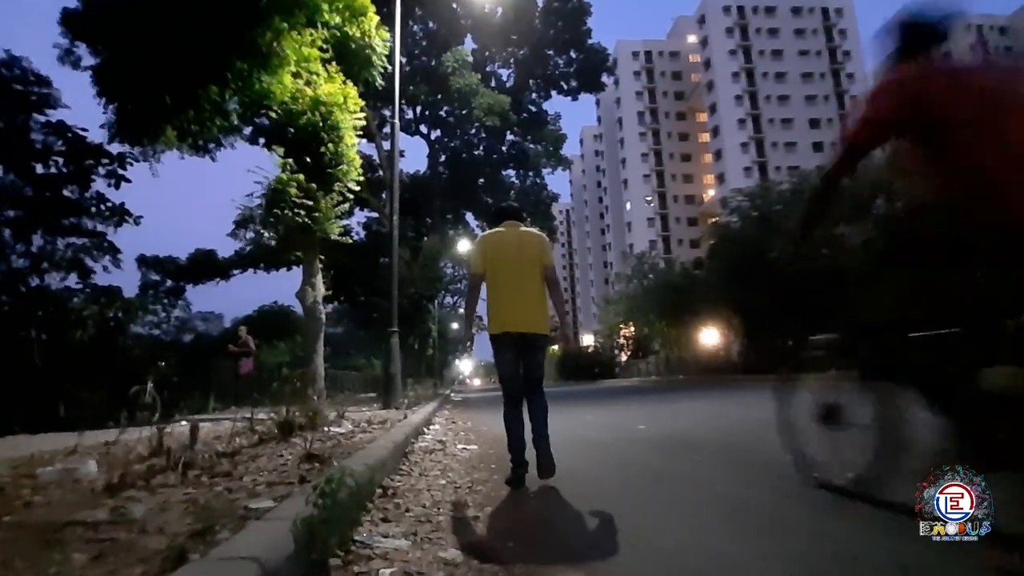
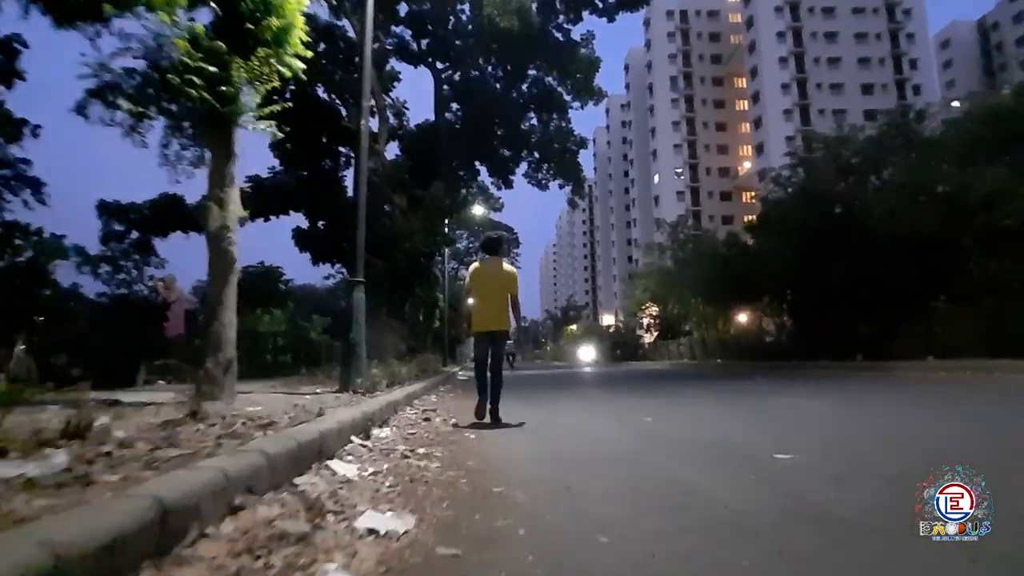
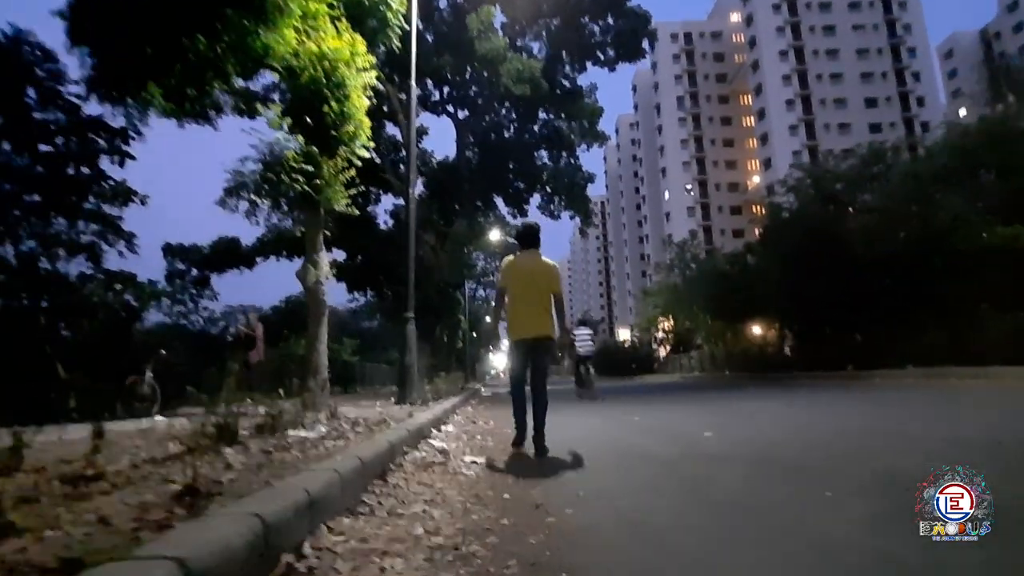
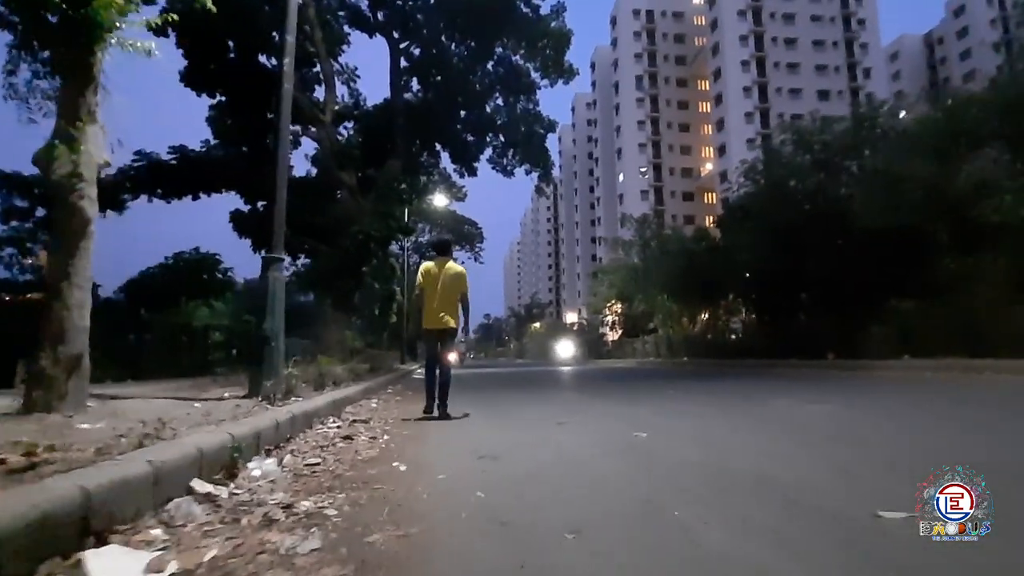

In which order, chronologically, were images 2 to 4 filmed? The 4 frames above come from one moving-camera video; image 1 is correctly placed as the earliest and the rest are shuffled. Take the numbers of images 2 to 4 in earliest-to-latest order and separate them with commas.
3, 2, 4
